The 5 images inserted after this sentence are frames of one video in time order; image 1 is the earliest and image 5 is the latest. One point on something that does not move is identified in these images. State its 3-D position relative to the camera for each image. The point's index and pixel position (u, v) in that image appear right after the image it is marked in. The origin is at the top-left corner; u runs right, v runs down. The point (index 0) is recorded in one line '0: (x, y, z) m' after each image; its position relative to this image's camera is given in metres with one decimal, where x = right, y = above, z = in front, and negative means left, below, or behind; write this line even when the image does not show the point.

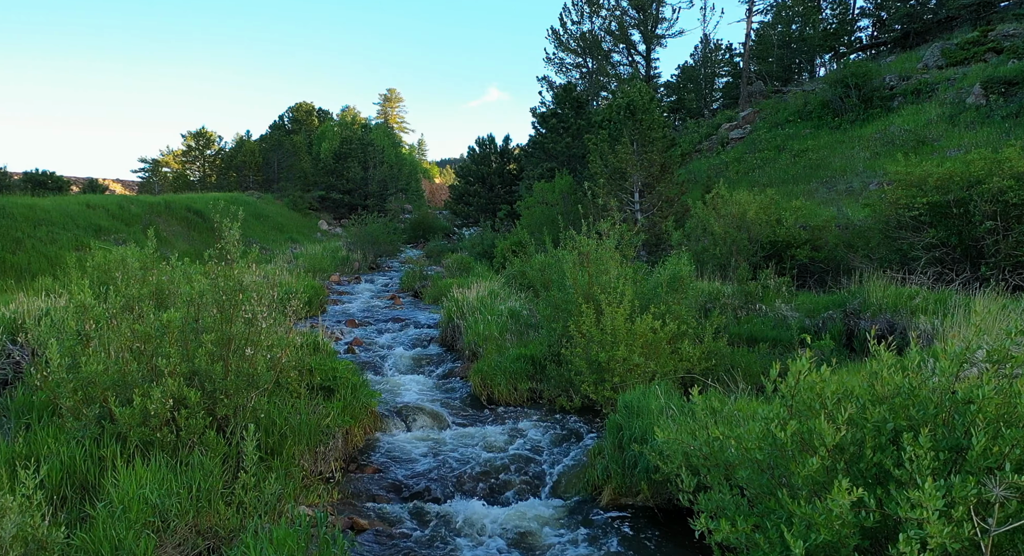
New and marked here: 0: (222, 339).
0: (-2.1, -0.4, +4.8) m
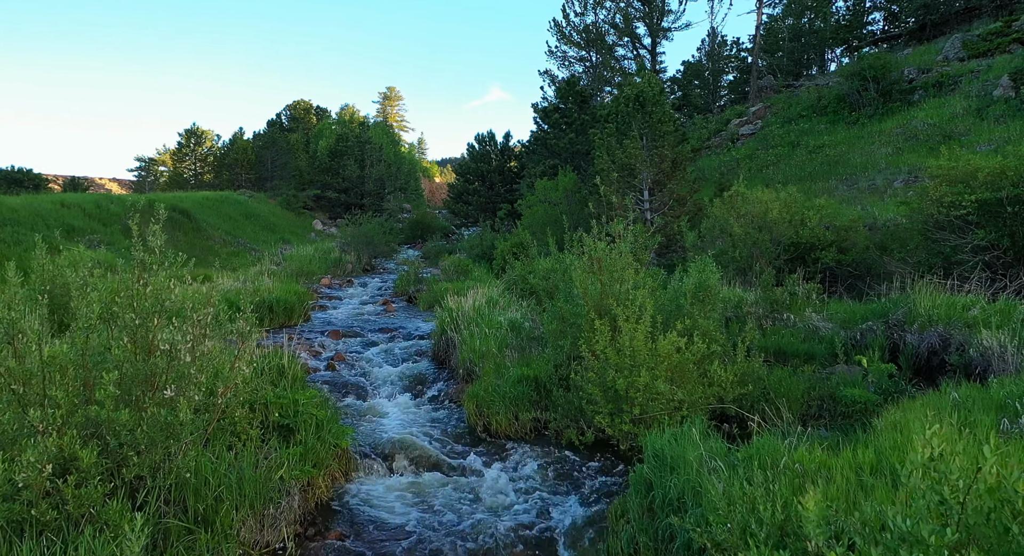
0: (-2.1, -0.6, +3.7) m
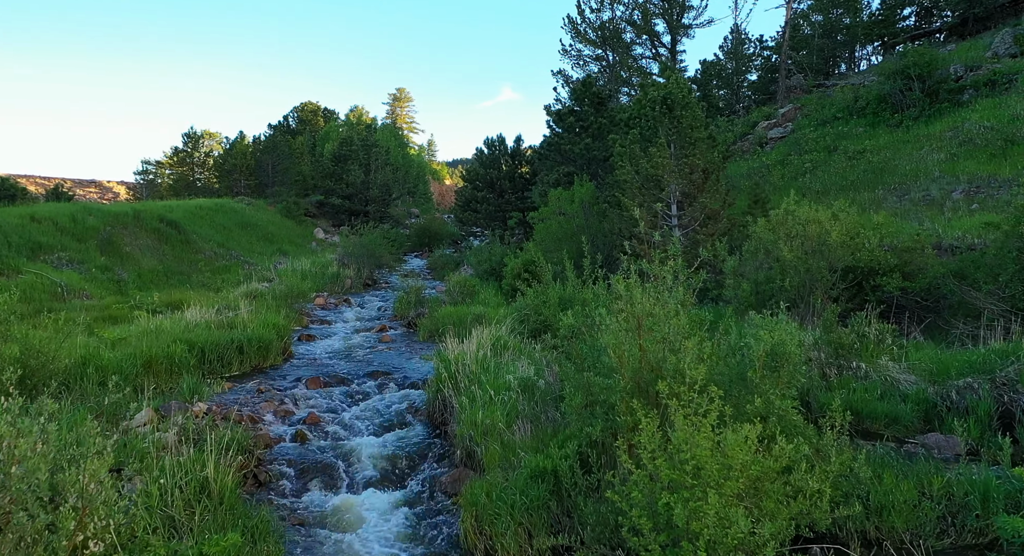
0: (-2.1, -1.1, +2.1) m
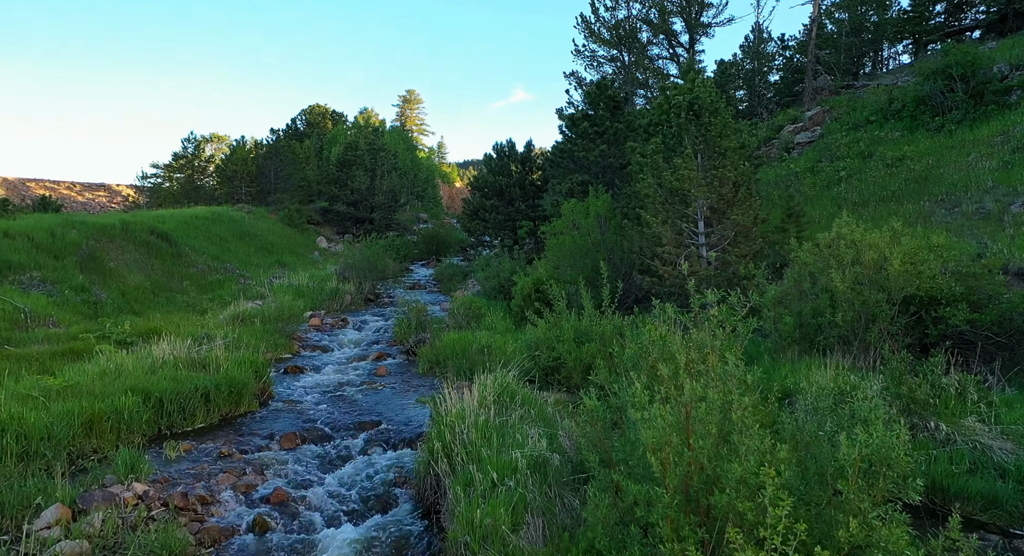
0: (-2.1, -1.5, +0.8) m
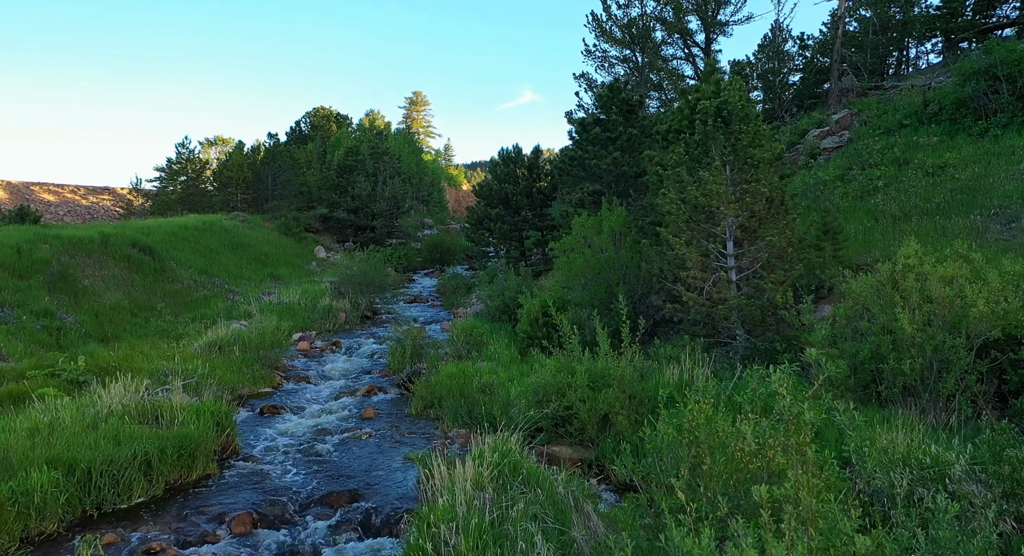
0: (-2.2, -1.9, -0.6) m
